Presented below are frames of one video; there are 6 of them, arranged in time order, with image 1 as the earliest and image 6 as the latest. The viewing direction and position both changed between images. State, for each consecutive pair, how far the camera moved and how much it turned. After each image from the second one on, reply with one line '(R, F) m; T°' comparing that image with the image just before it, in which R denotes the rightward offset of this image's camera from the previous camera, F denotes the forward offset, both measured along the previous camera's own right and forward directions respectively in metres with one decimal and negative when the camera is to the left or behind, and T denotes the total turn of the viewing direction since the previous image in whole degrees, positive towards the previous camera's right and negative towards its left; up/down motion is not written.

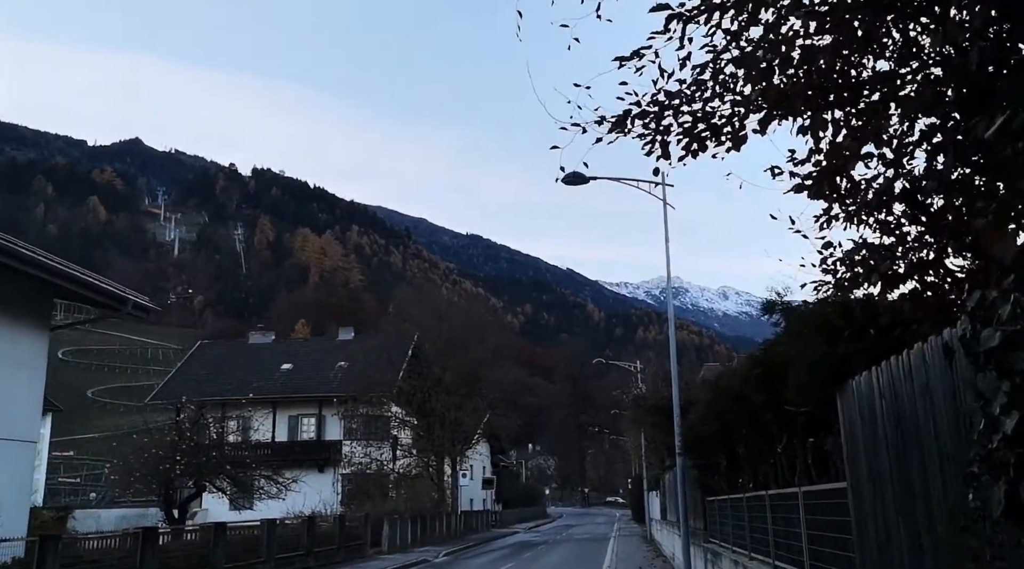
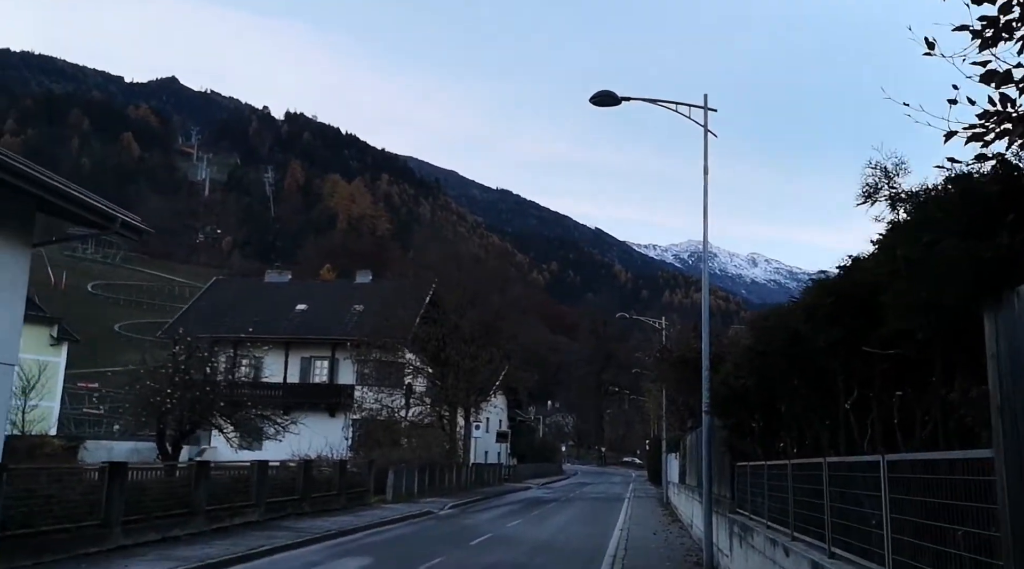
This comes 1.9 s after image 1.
(+0.2, +1.9) m; -2°
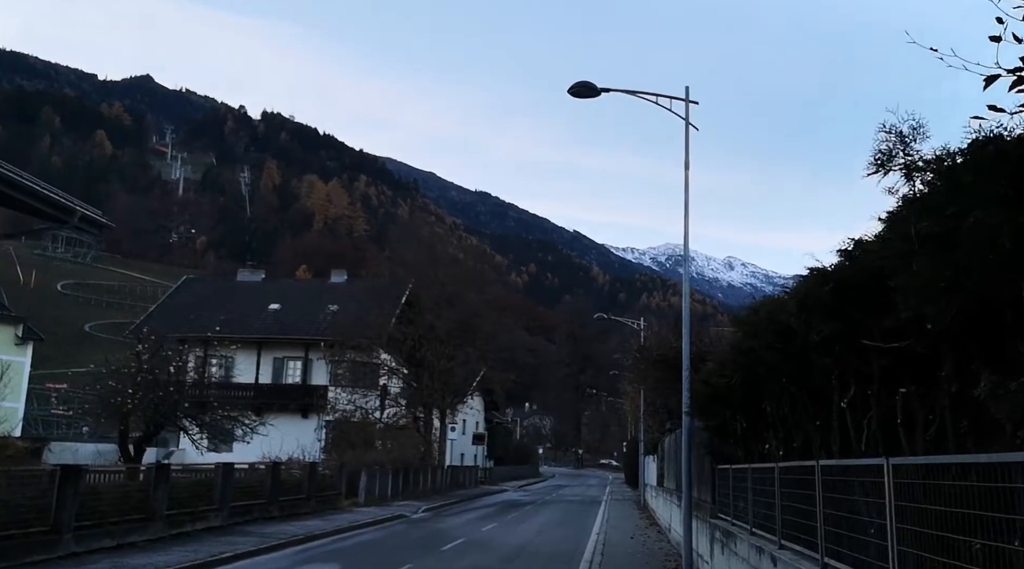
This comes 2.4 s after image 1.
(+0.1, +0.6) m; +1°
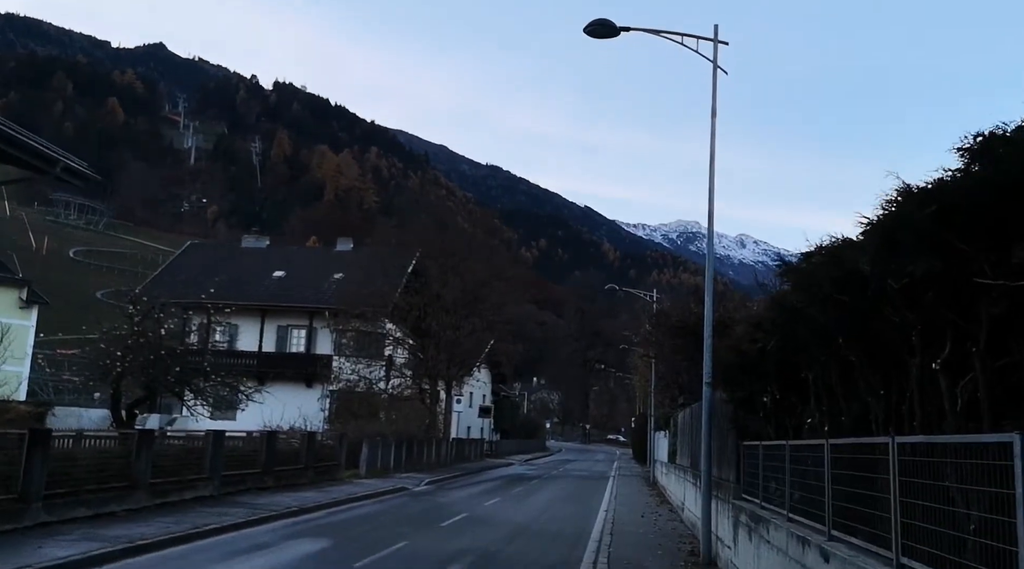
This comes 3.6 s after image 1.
(0.0, +1.2) m; -1°
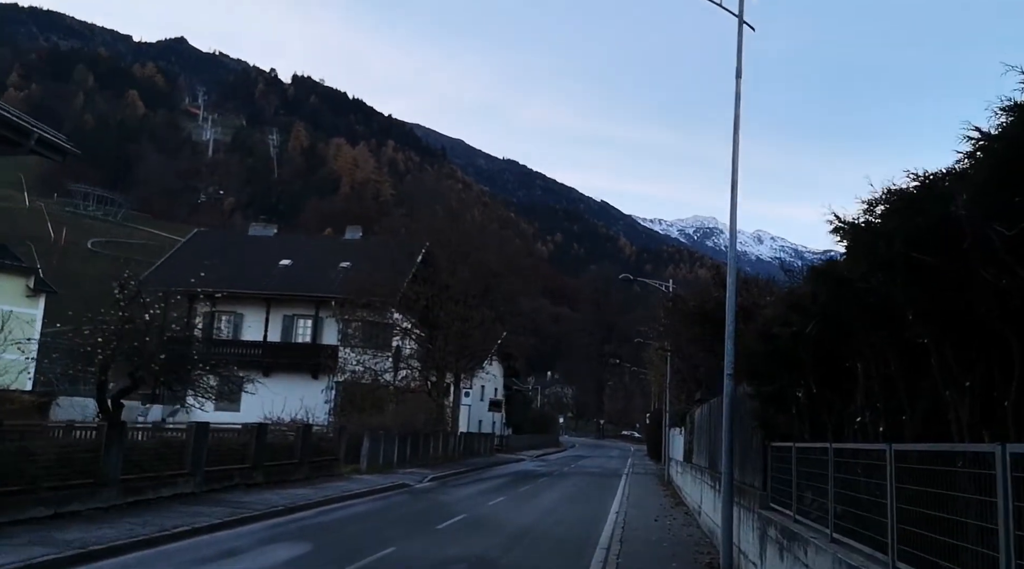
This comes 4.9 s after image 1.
(+0.2, +1.5) m; -1°
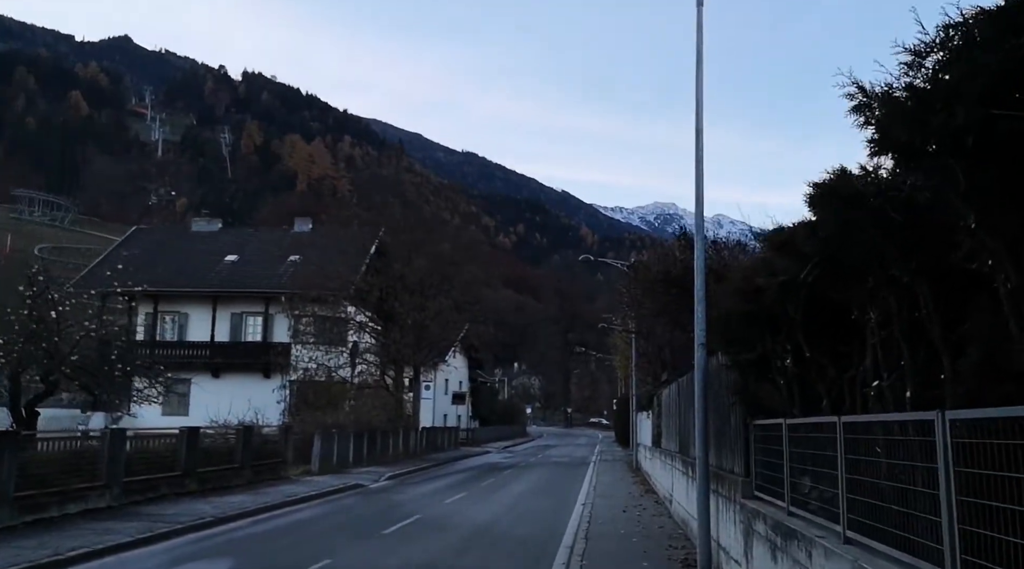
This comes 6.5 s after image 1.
(+0.3, +1.6) m; +2°
